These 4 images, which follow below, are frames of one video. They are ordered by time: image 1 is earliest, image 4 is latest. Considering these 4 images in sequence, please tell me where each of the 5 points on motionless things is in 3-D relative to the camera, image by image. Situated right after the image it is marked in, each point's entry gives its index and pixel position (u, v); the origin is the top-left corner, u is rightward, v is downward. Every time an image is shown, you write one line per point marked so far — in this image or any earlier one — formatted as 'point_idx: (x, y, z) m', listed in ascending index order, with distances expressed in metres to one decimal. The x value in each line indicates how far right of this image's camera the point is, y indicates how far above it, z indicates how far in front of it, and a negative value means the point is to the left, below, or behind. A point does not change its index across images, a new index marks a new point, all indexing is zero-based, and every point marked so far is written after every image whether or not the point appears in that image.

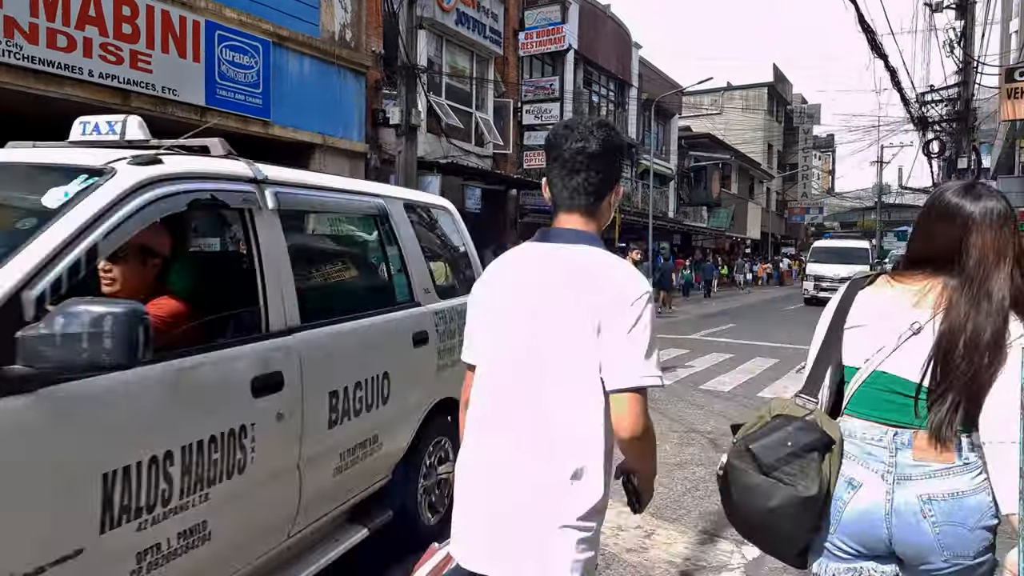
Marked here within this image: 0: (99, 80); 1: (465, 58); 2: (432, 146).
0: (-5.9, +3.0, +10.3) m
1: (-1.2, +6.1, +19.1) m
2: (-1.9, +3.5, +17.6) m
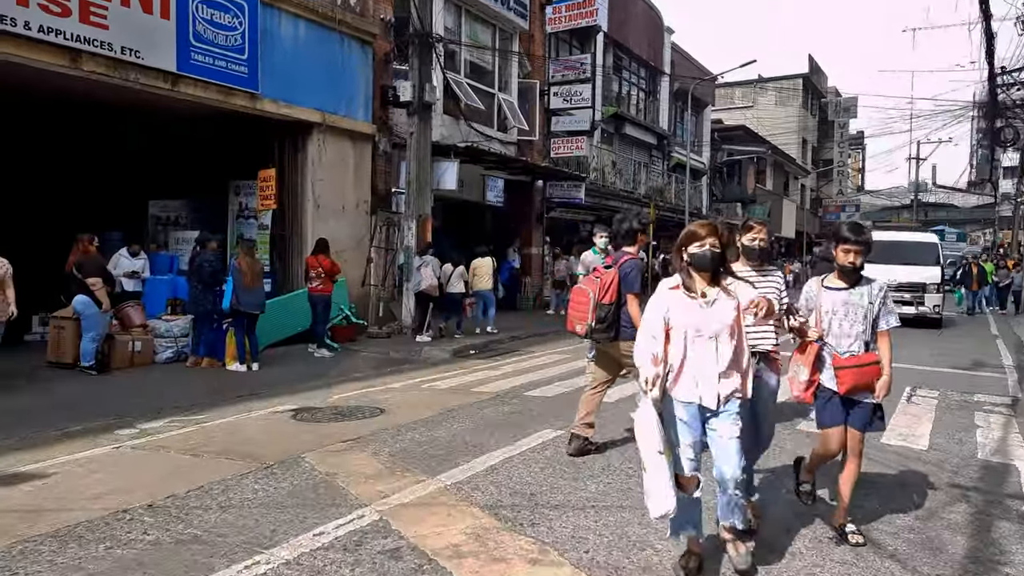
0: (-5.5, +2.9, +8.4) m
1: (-0.6, +6.1, +17.1) m
2: (-1.3, +3.4, +15.6) m
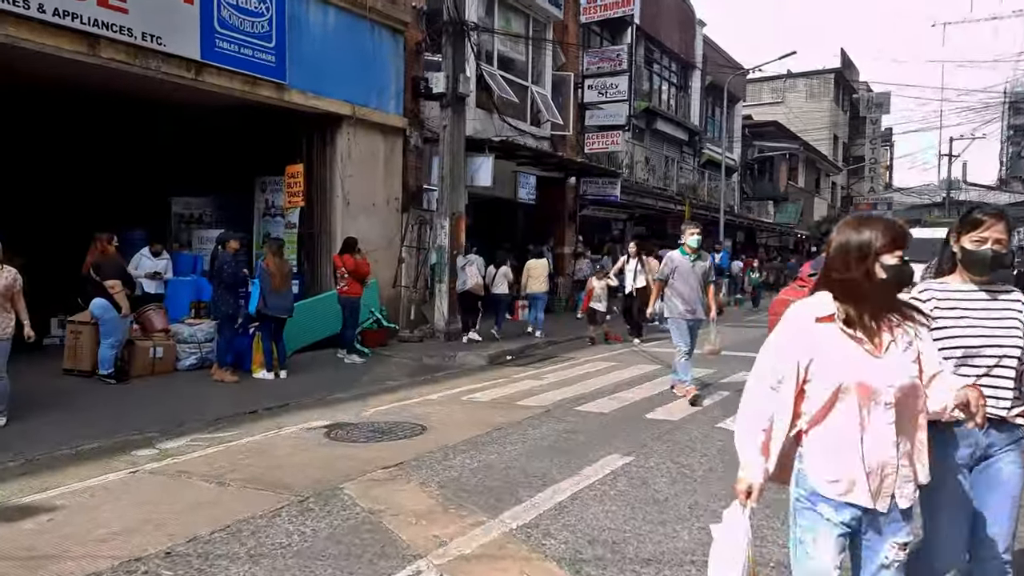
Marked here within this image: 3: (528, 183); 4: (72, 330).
0: (-4.9, +2.9, +7.8) m
1: (+0.2, +6.0, +16.4) m
2: (-0.6, +3.4, +14.9) m
3: (+0.4, +2.5, +17.1) m
4: (-5.2, -0.5, +8.4) m
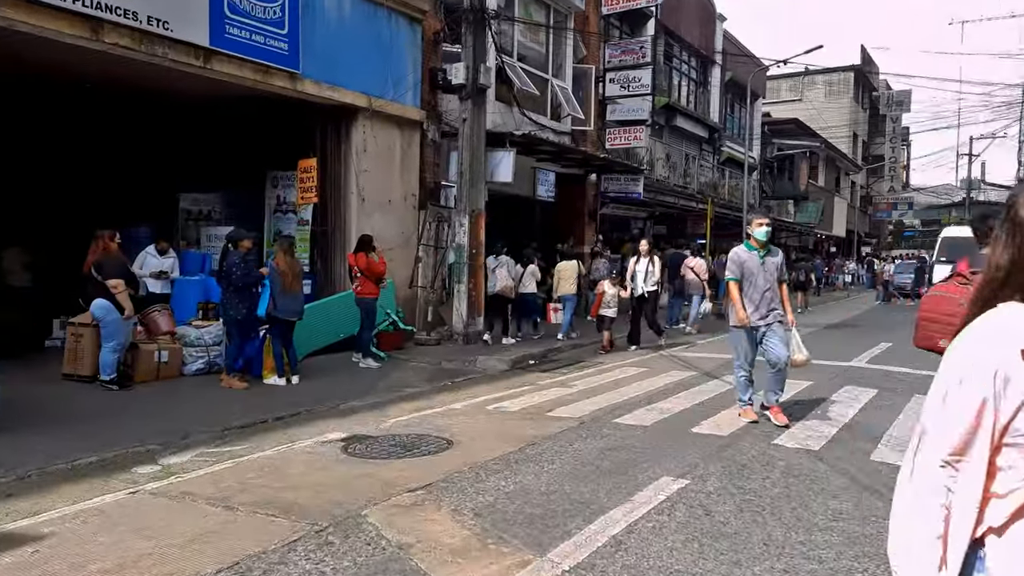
0: (-4.6, +2.9, +7.3) m
1: (+0.6, +6.0, +15.8) m
2: (-0.2, +3.4, +14.3) m
3: (+0.8, +2.5, +16.5) m
4: (-4.8, -0.5, +7.9) m
